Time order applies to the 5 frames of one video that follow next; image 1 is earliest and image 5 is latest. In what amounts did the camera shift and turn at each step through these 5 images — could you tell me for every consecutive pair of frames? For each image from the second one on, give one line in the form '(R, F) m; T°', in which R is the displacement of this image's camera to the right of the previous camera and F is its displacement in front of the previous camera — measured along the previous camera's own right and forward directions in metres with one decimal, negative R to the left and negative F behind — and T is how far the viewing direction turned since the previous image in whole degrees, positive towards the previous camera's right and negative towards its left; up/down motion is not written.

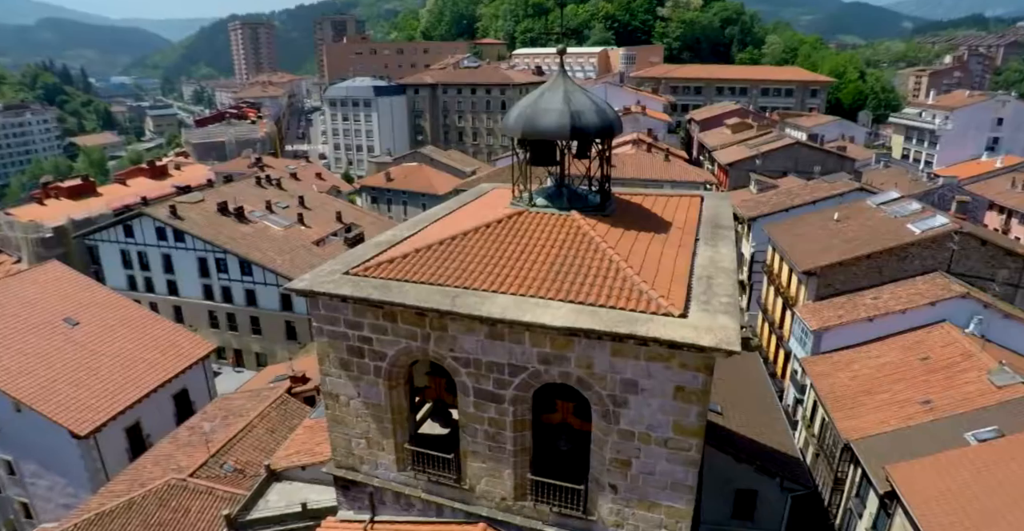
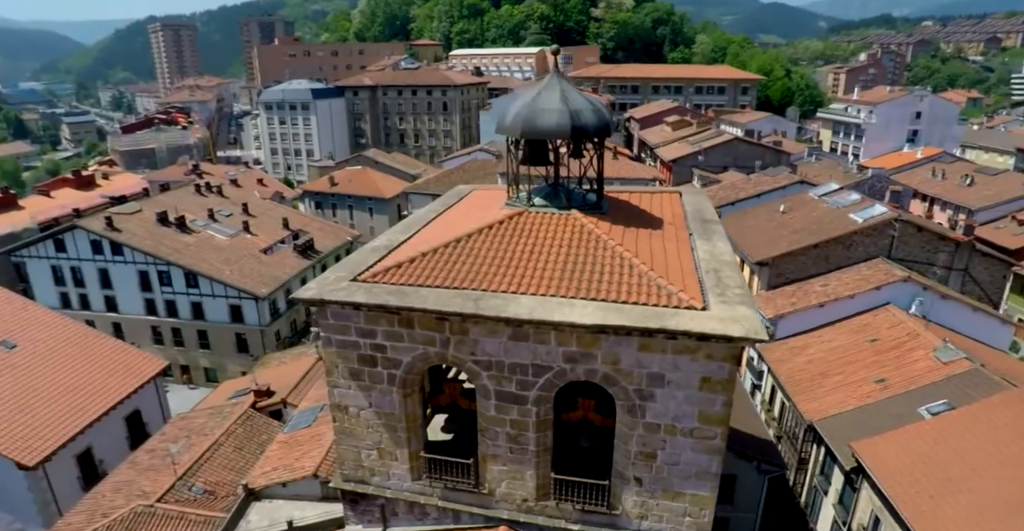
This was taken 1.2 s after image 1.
(-0.8, +0.1) m; +5°
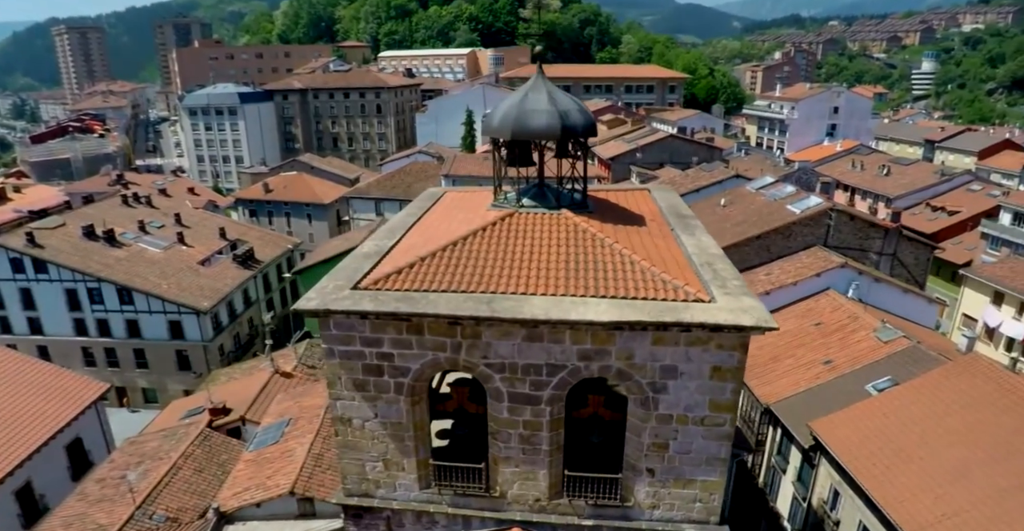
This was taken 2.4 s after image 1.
(-0.8, +0.1) m; +6°
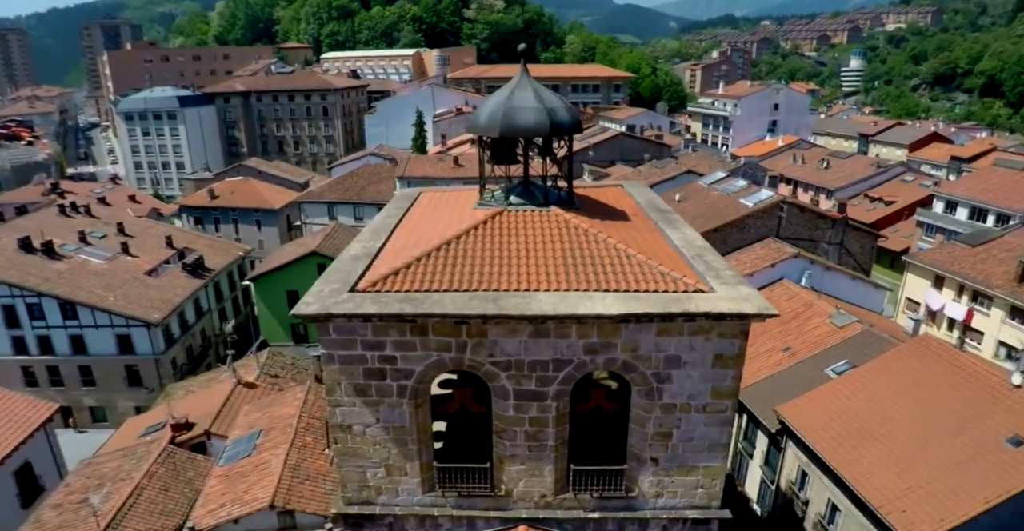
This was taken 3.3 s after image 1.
(-0.6, 0.0) m; +5°
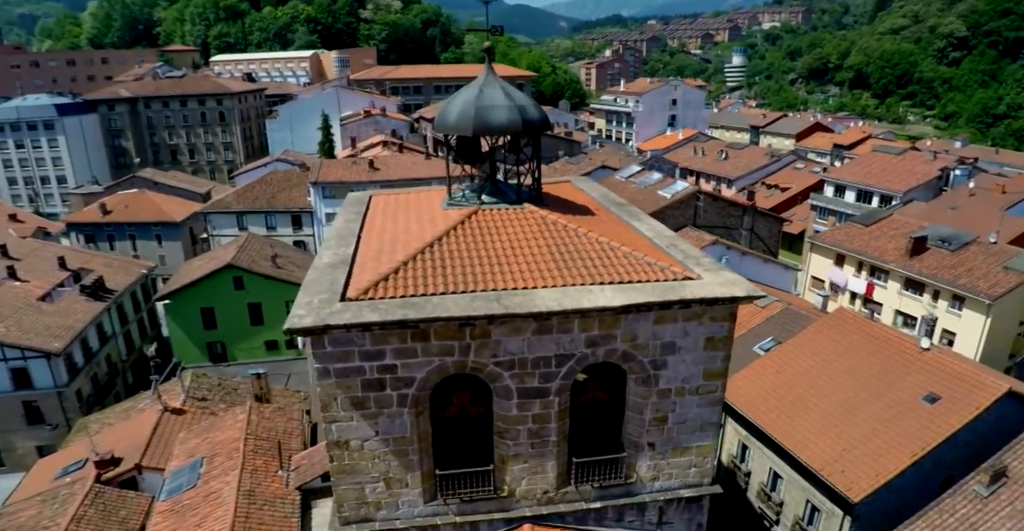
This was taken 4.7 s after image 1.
(-0.9, +0.1) m; +8°
